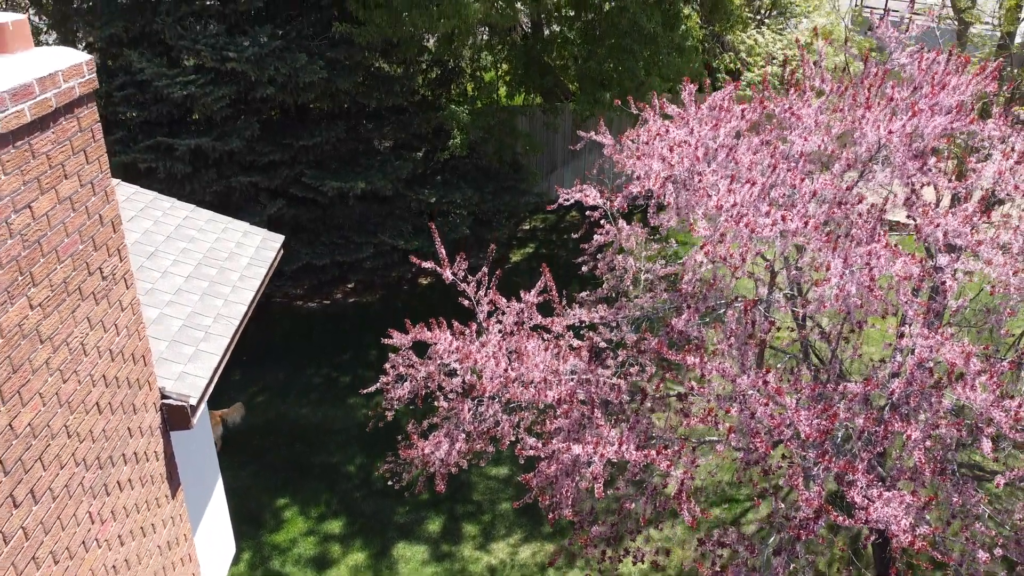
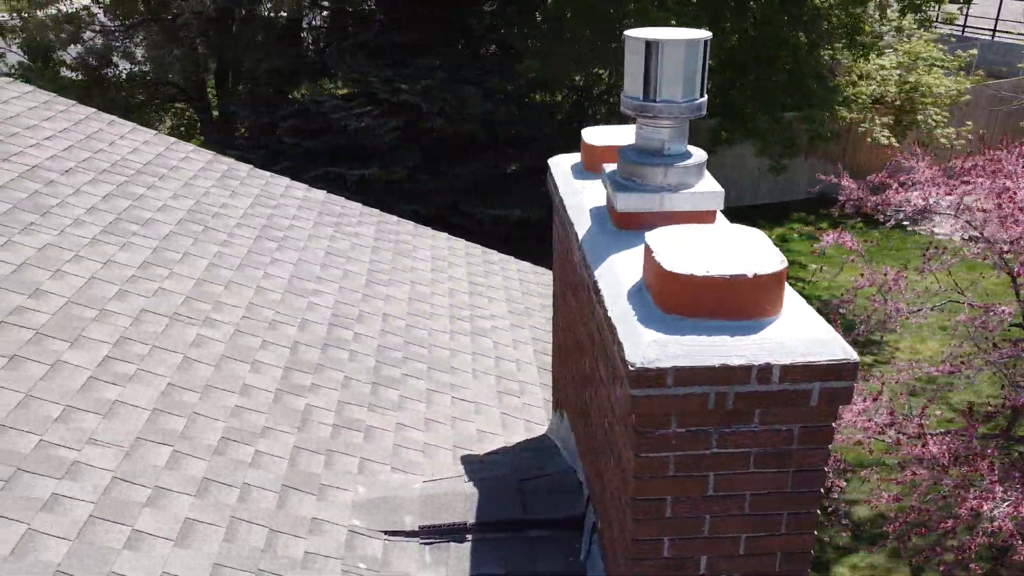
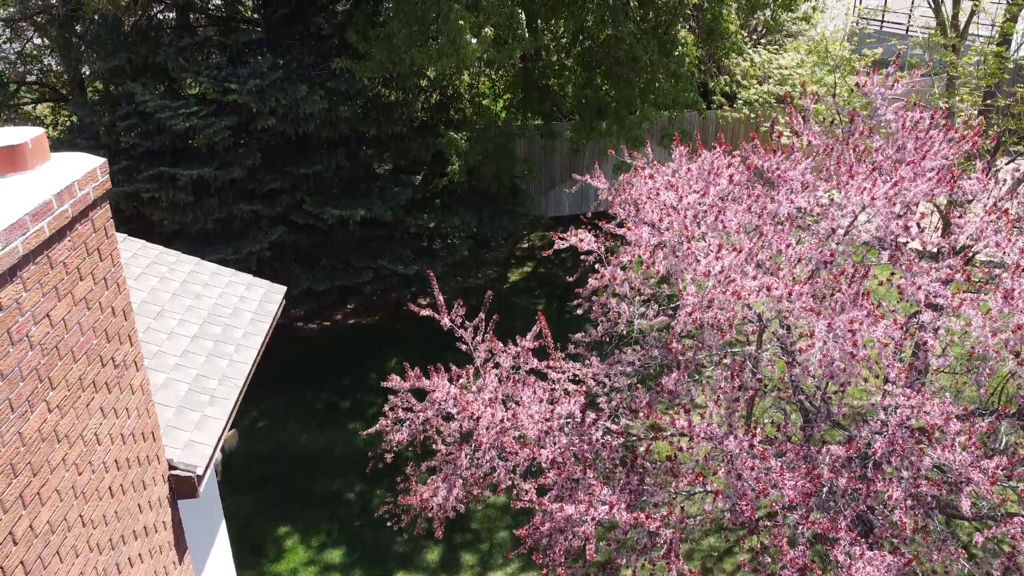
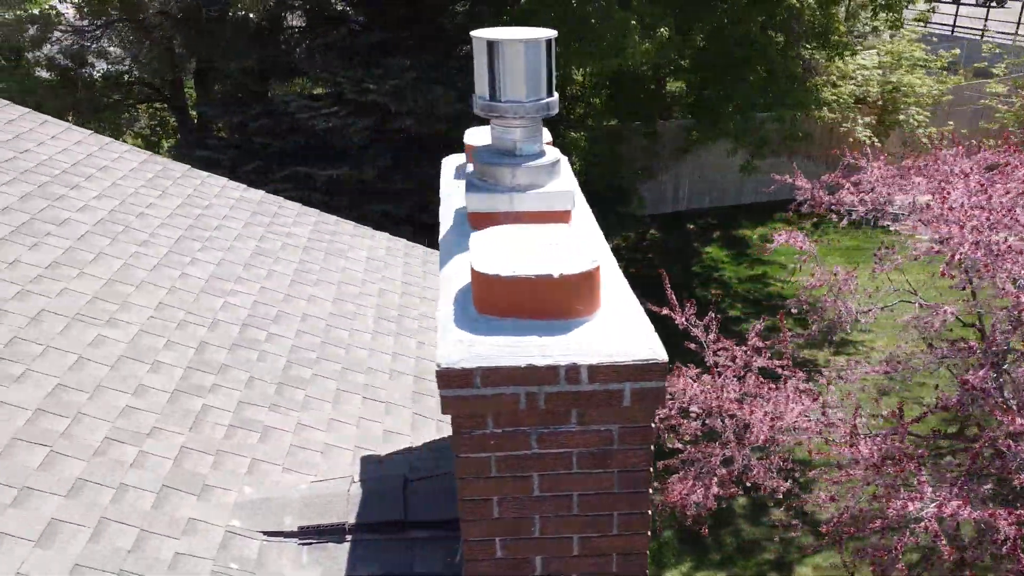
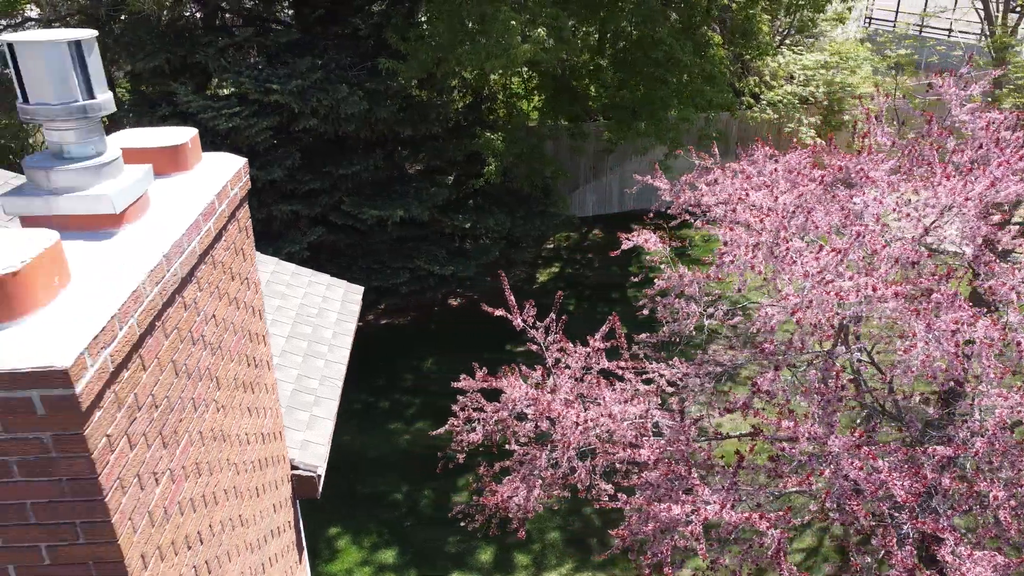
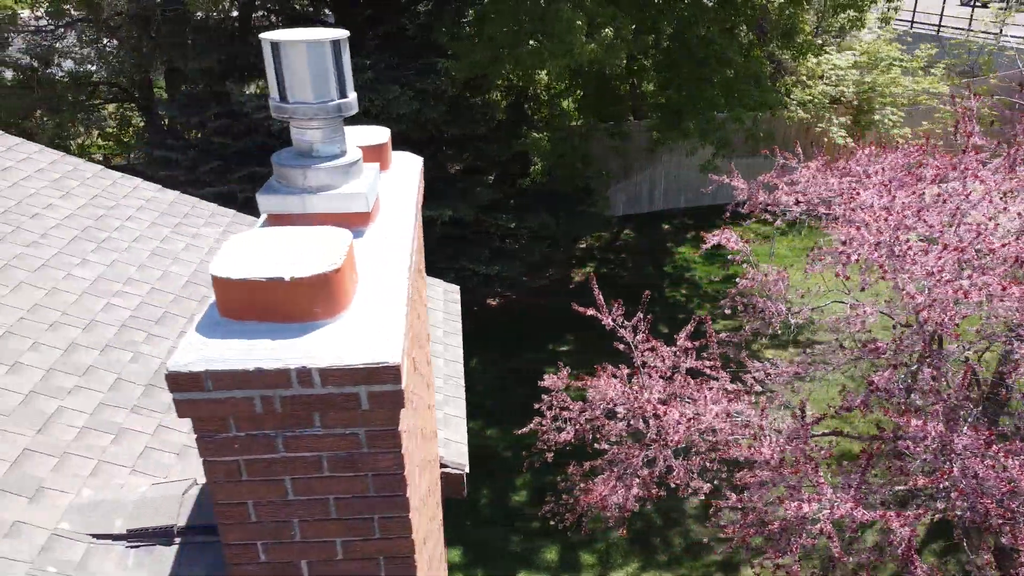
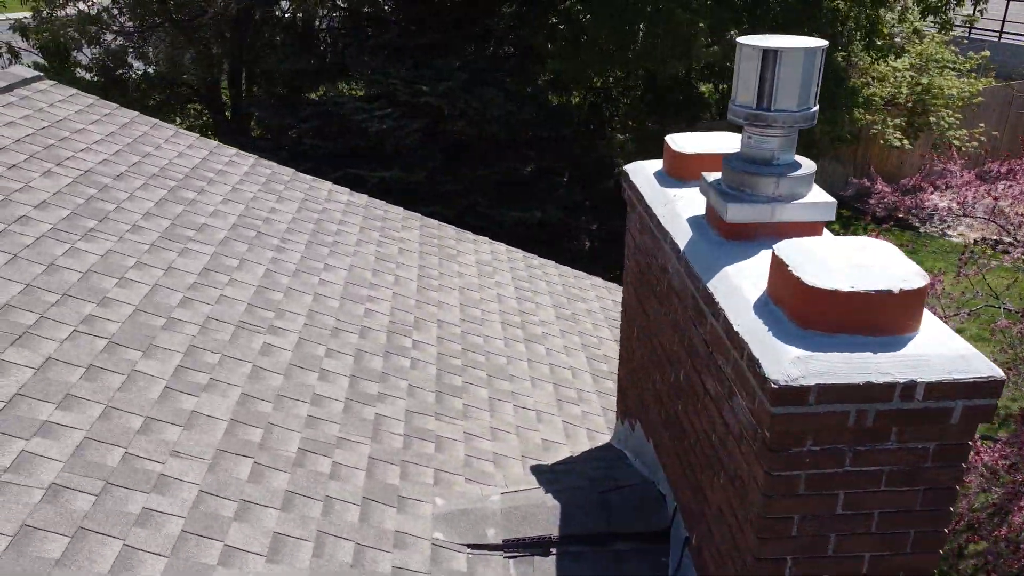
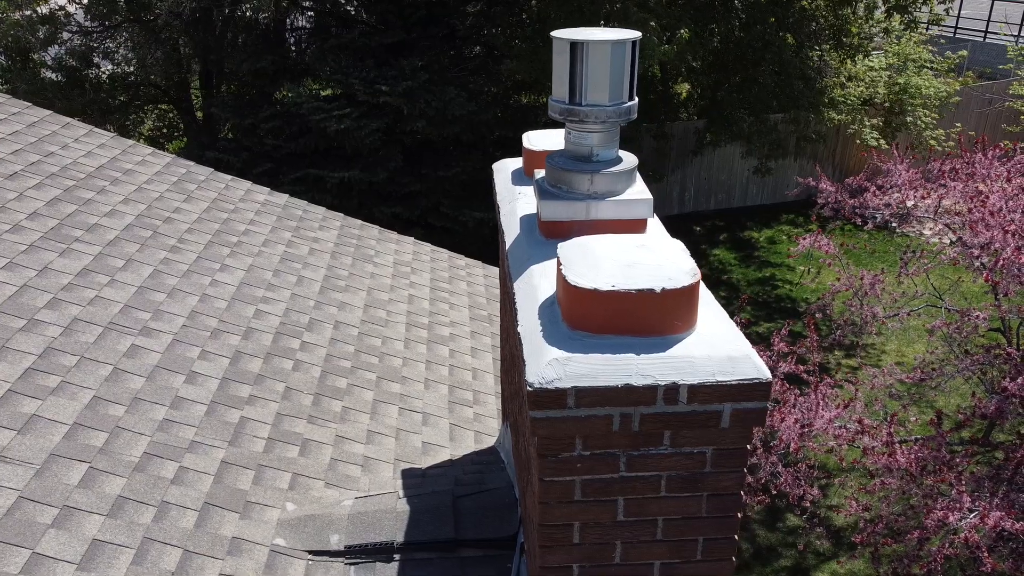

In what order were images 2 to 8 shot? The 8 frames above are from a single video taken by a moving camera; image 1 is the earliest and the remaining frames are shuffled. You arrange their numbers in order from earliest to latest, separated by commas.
3, 5, 6, 4, 2, 7, 8
